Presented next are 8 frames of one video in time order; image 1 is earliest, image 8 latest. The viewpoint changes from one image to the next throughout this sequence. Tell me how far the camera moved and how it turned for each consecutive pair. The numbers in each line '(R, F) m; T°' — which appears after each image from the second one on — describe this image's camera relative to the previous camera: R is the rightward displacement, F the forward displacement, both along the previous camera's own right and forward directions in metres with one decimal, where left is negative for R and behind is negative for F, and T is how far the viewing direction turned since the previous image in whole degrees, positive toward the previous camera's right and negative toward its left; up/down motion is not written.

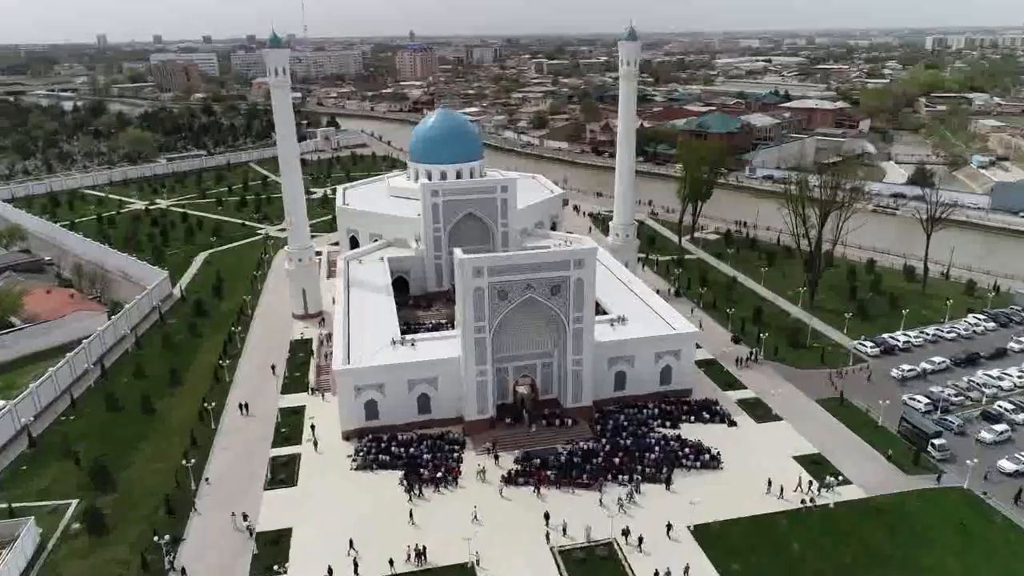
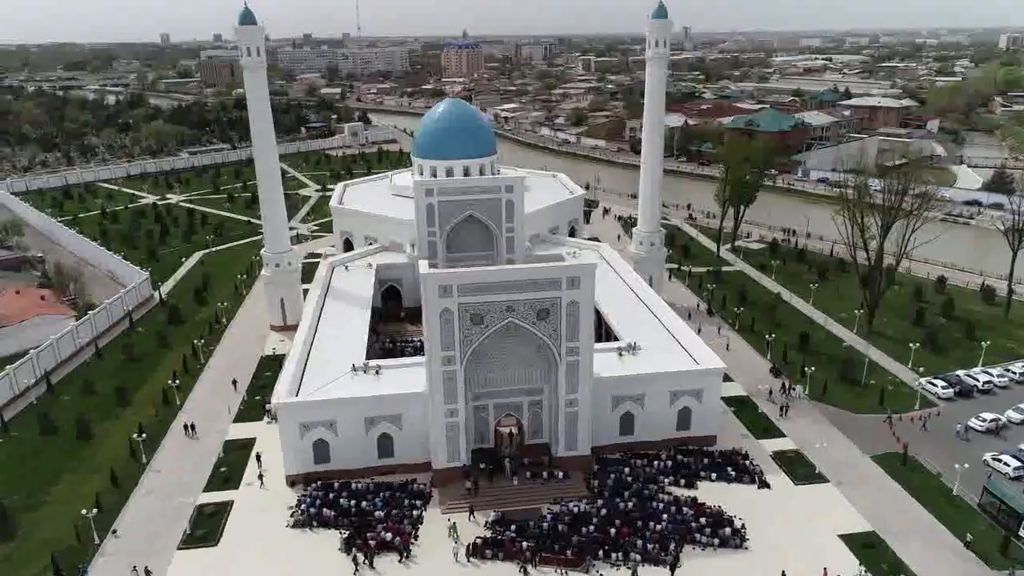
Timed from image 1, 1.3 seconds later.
(+1.8, +4.3) m; -4°
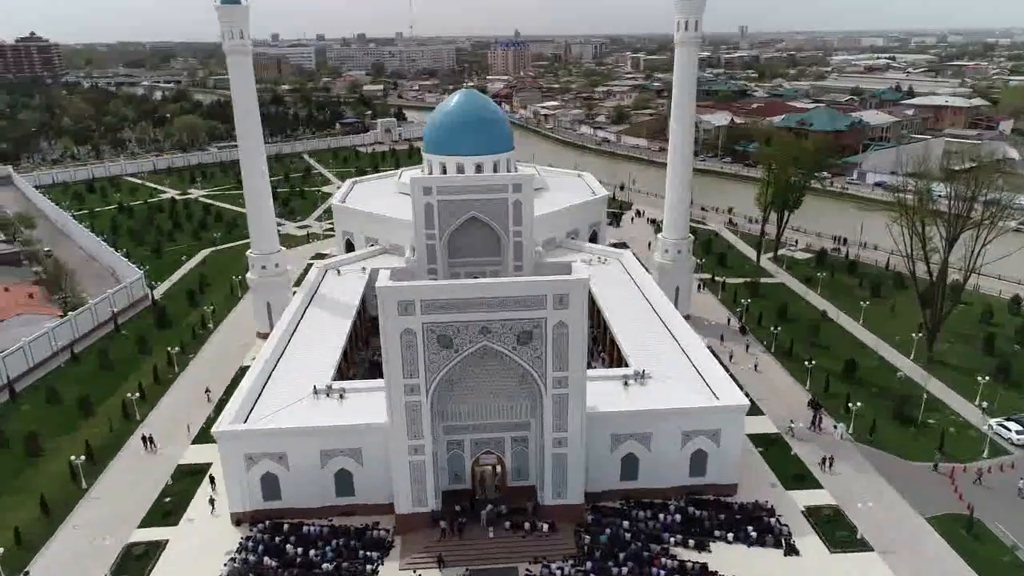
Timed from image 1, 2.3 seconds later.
(+1.5, +3.0) m; -4°
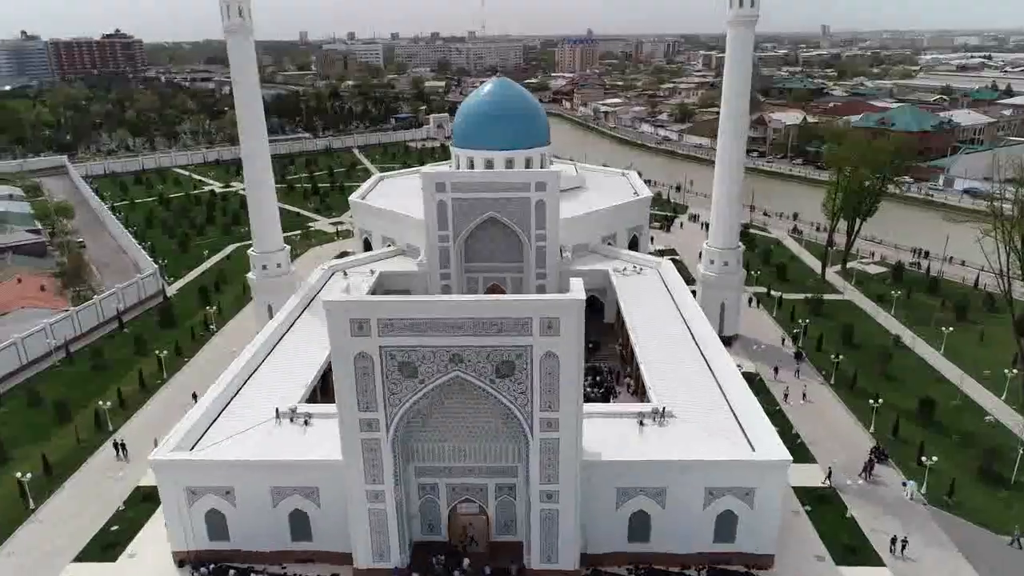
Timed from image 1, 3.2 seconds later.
(+1.5, +2.9) m; -5°
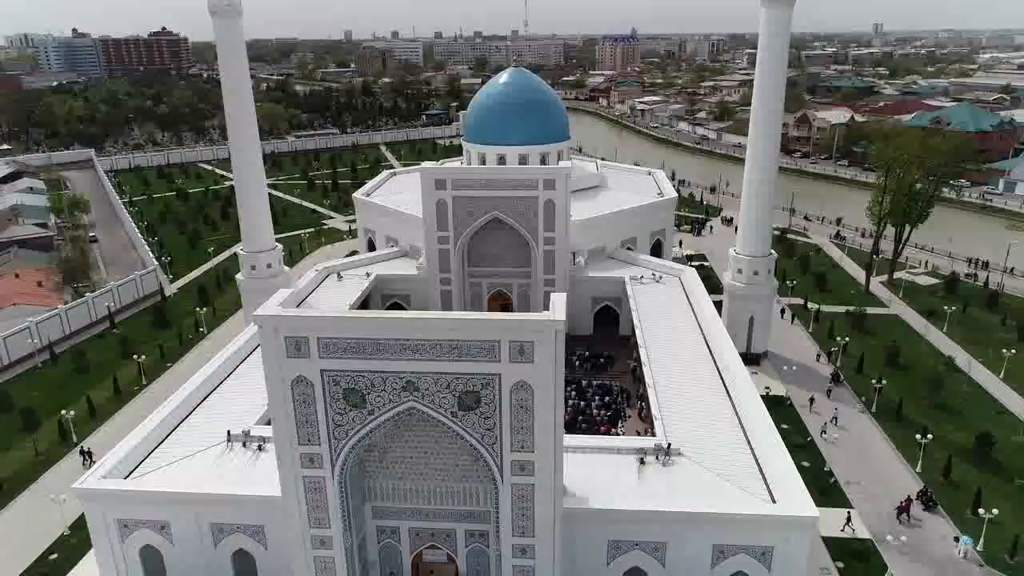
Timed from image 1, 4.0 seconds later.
(+1.0, +2.1) m; -3°
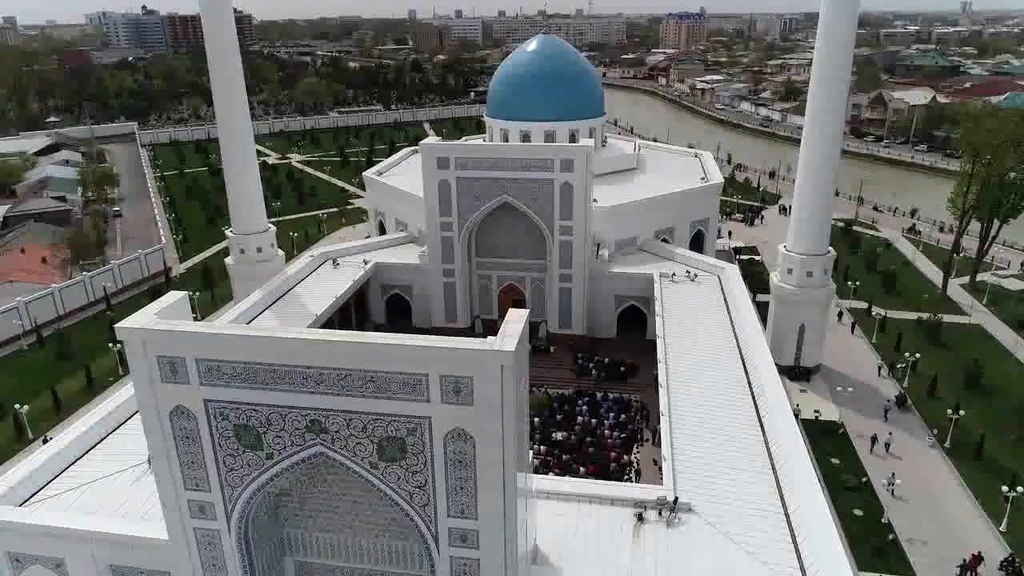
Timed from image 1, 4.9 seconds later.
(+1.3, +2.7) m; -5°
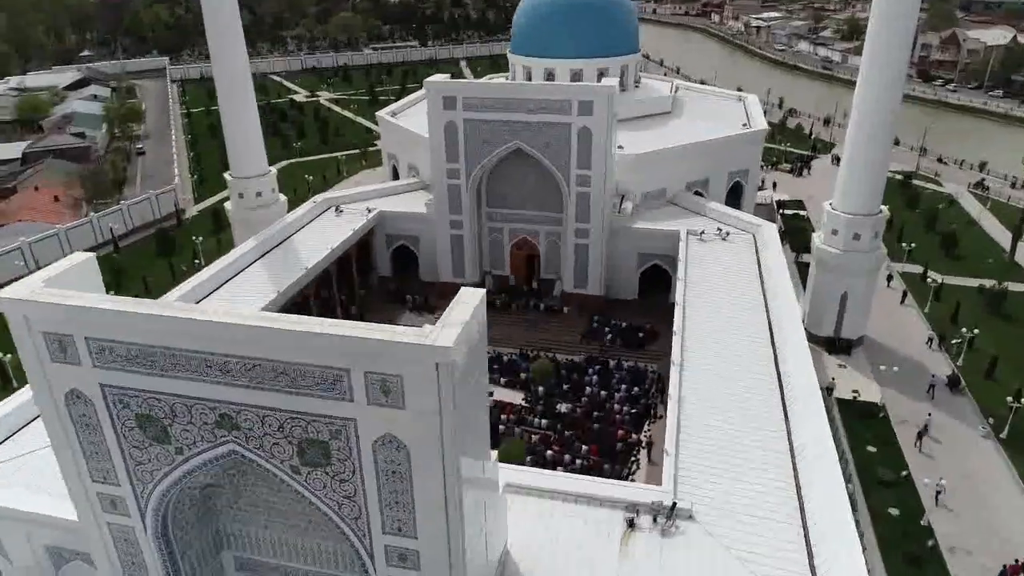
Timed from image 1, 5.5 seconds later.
(+0.8, +1.6) m; -3°
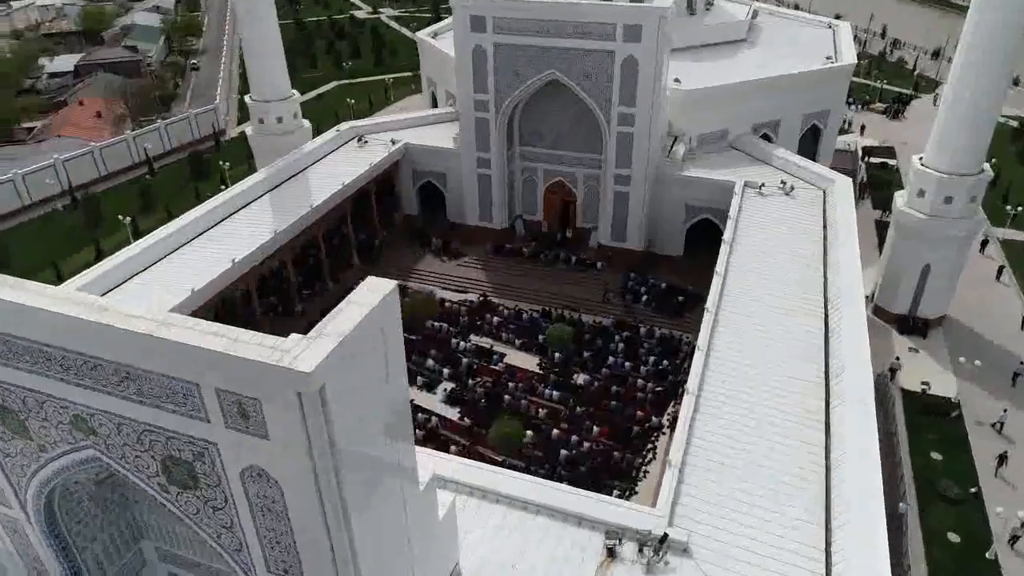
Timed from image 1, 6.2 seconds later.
(+1.0, +1.7) m; -6°
